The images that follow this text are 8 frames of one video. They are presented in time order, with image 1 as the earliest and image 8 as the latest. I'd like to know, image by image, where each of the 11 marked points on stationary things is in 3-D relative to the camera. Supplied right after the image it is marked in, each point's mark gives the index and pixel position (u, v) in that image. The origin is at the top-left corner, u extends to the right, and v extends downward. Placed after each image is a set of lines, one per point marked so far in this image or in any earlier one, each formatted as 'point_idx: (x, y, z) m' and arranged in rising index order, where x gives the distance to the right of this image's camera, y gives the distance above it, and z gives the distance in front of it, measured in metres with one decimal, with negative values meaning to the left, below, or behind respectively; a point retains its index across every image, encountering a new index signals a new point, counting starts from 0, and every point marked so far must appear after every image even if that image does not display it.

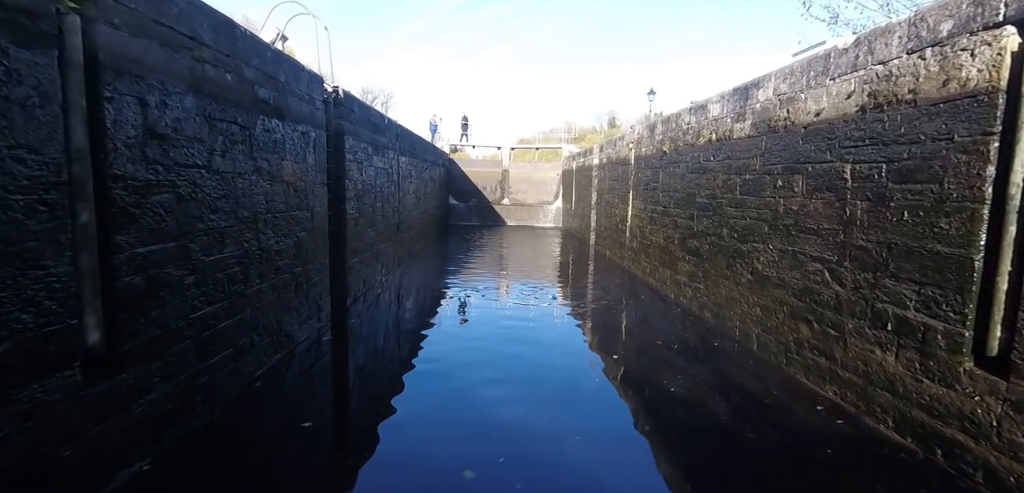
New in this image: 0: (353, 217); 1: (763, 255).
0: (-1.8, +0.4, +6.7) m
1: (+2.1, -0.1, +4.8) m
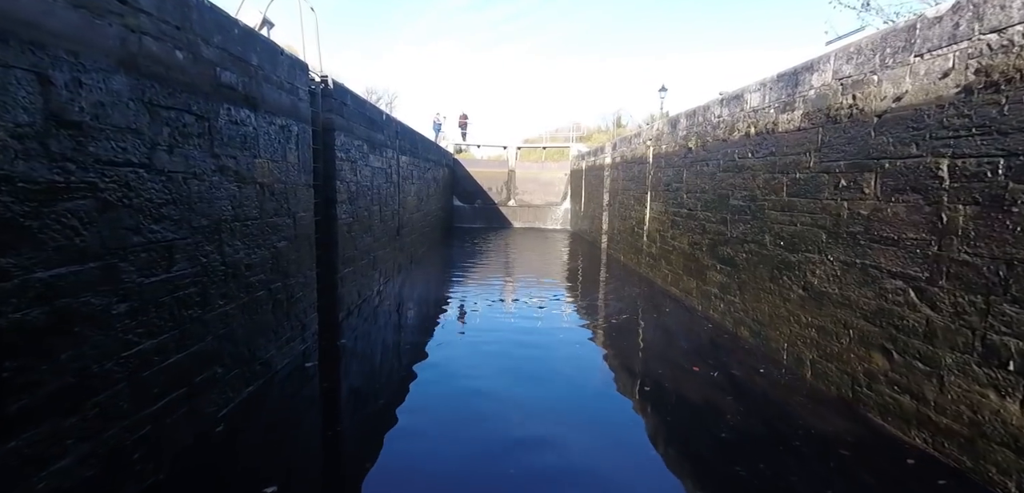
0: (-1.7, +0.3, +6.0) m
1: (+2.2, -0.2, +4.1) m
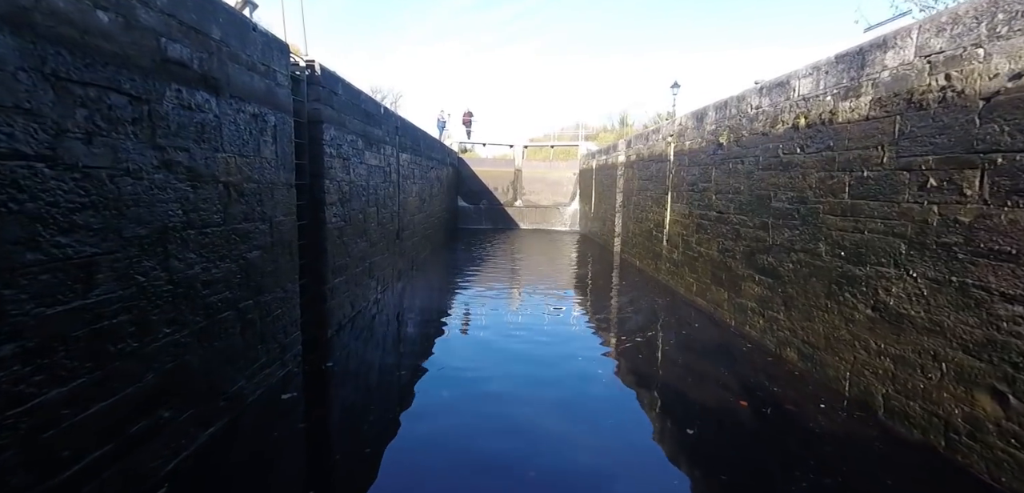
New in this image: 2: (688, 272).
0: (-1.6, +0.2, +5.4) m
1: (+2.3, -0.2, +3.4) m
2: (+2.2, -0.3, +7.1) m
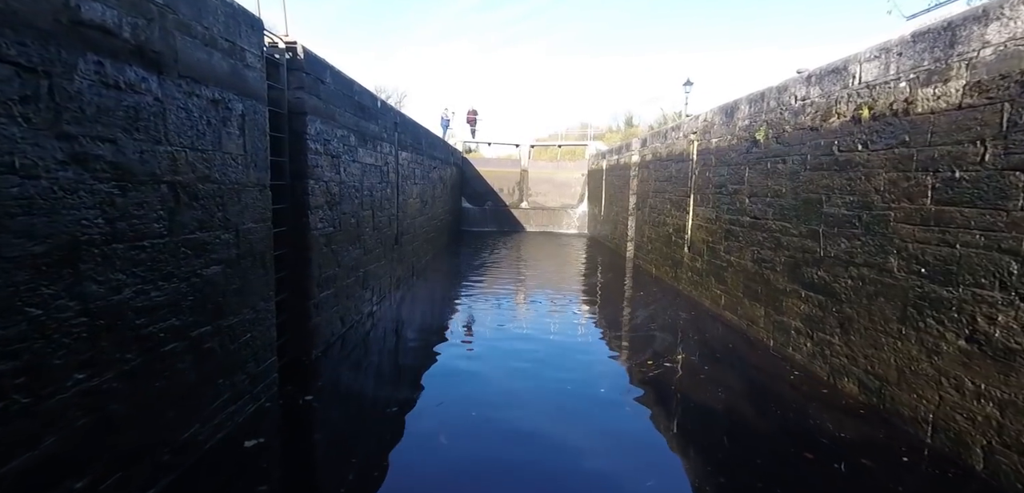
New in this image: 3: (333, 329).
0: (-1.5, +0.1, +4.7) m
1: (+2.3, -0.3, +2.7) m
2: (+2.3, -0.4, +6.5) m
3: (-1.6, -0.7, +5.1) m
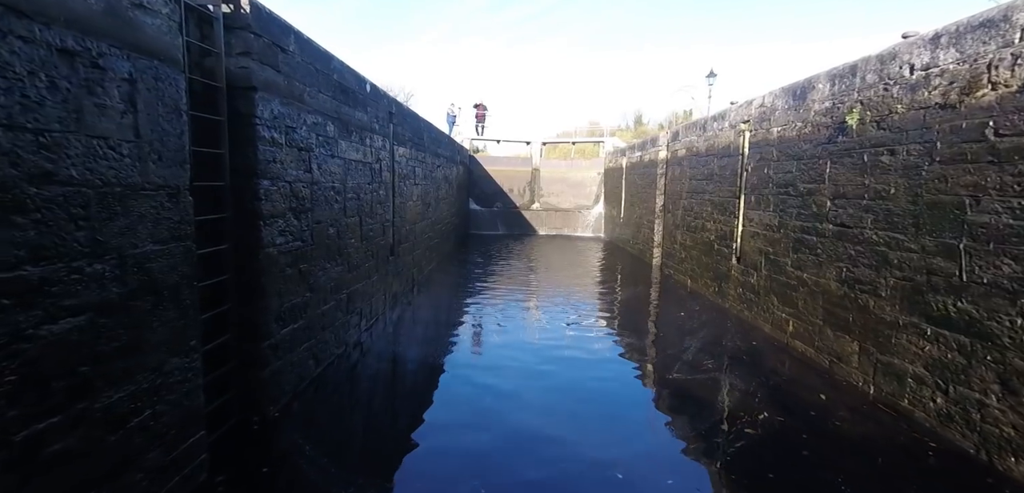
0: (-1.4, 0.0, +3.6) m
1: (+2.4, -0.4, +1.6) m
2: (+2.4, -0.5, +5.3) m
3: (-1.4, -0.9, +4.0) m
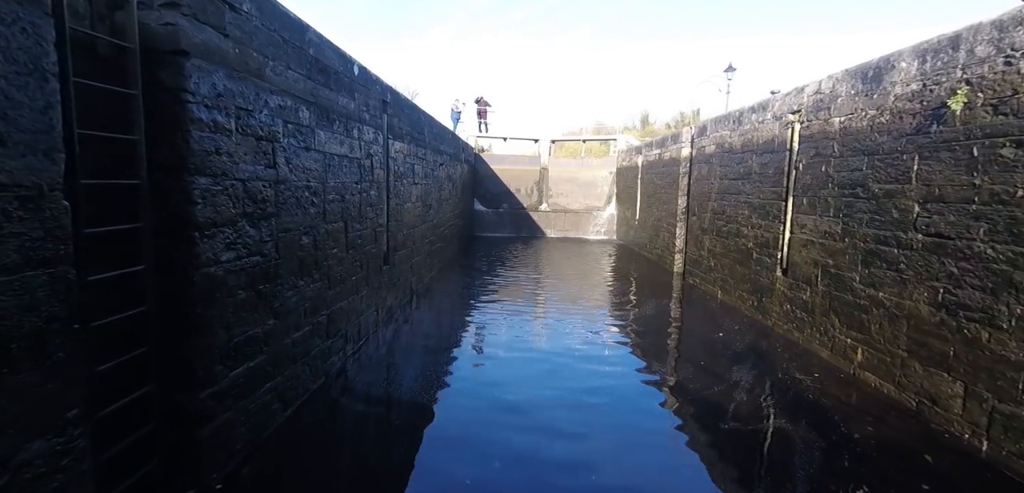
0: (-1.3, -0.1, +2.8) m
1: (+2.5, -0.5, +0.7) m
2: (+2.5, -0.6, +4.4) m
3: (-1.3, -0.9, +3.2) m
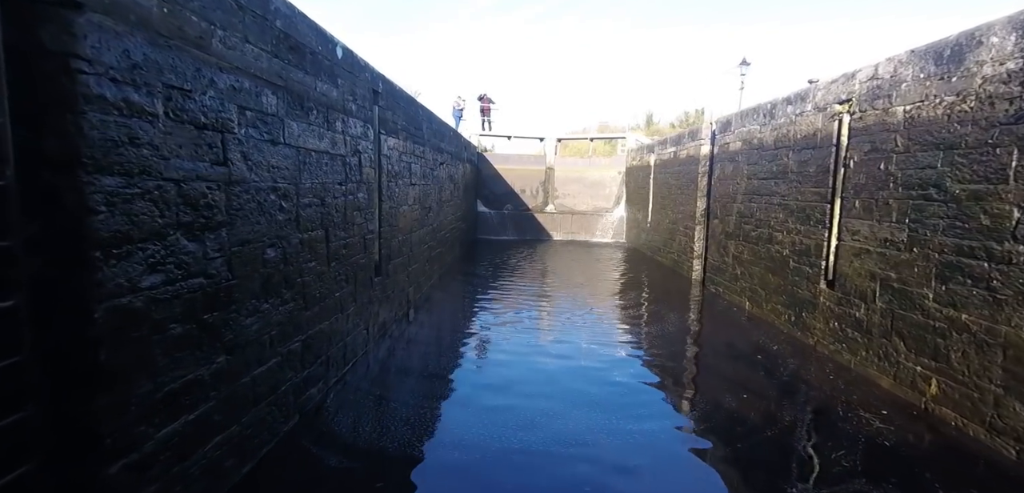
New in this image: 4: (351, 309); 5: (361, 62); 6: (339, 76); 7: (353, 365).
0: (-1.2, -0.2, +2.2) m
1: (+2.6, -0.6, +0.1) m
2: (+2.6, -0.7, +3.8) m
3: (-1.3, -1.0, +2.5) m
4: (-1.2, -0.5, +4.3) m
5: (-1.1, +1.4, +4.3) m
6: (-1.2, +1.2, +3.8) m
7: (-1.2, -0.9, +4.2) m
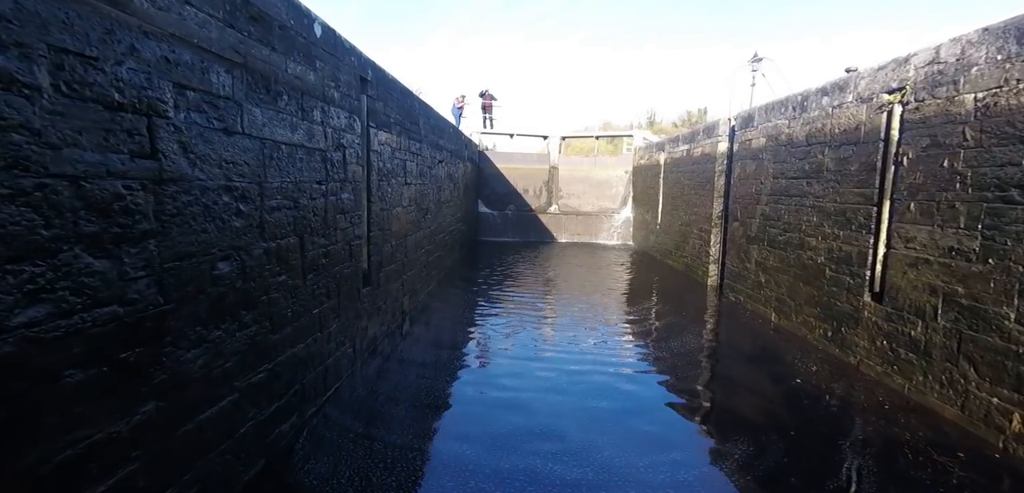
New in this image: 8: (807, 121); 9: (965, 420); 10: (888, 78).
0: (-1.2, -0.2, +1.6) m
1: (+2.6, -0.7, -0.5) m
2: (+2.6, -0.7, +3.2) m
3: (-1.3, -1.1, +2.0) m
4: (-1.1, -0.5, +3.7) m
5: (-1.1, +1.3, +3.8) m
6: (-1.1, +1.1, +3.3) m
7: (-1.2, -0.9, +3.7) m
8: (+2.7, +1.1, +5.3) m
9: (+2.6, -1.0, +3.3) m
10: (+2.7, +1.2, +4.1) m
